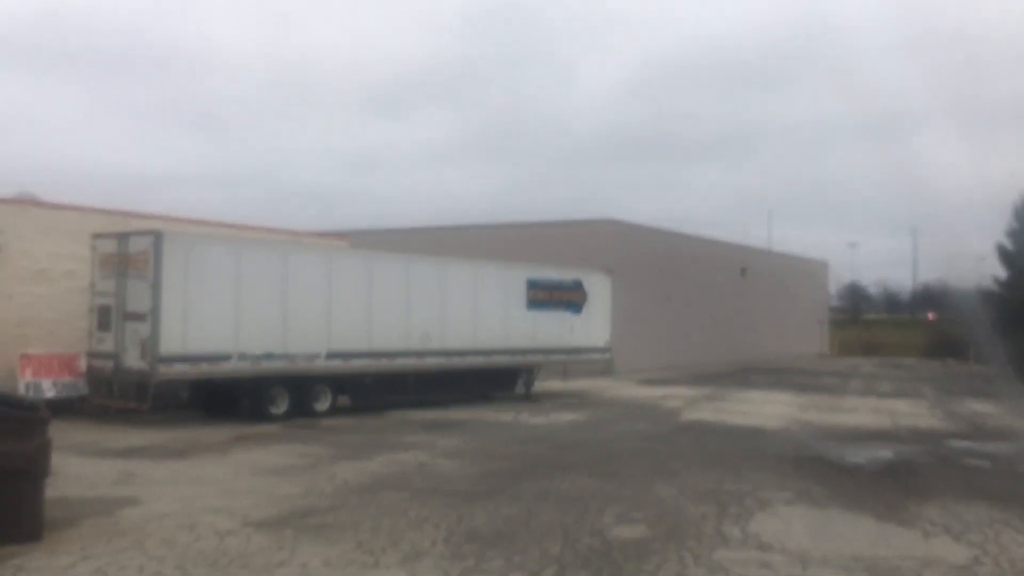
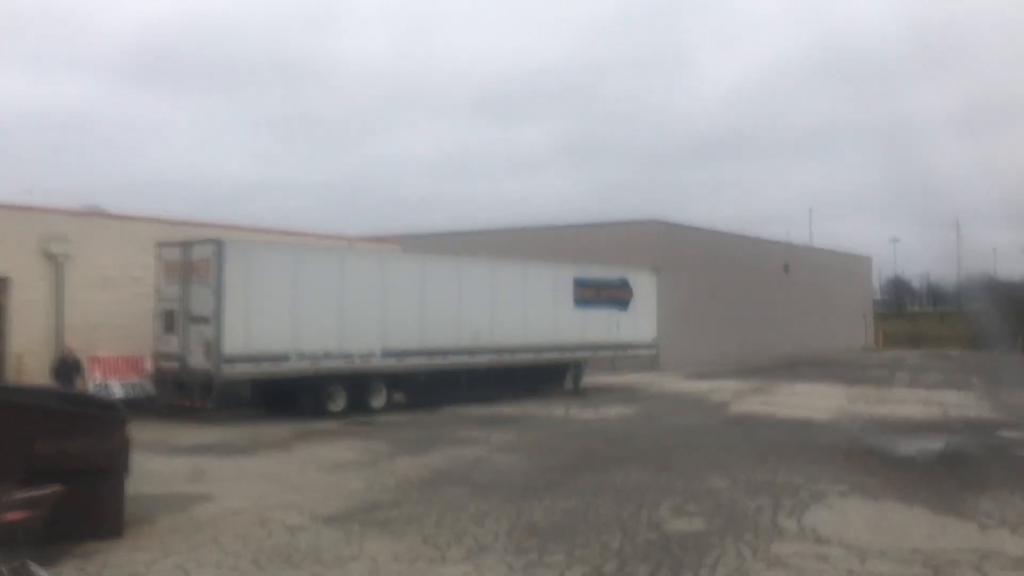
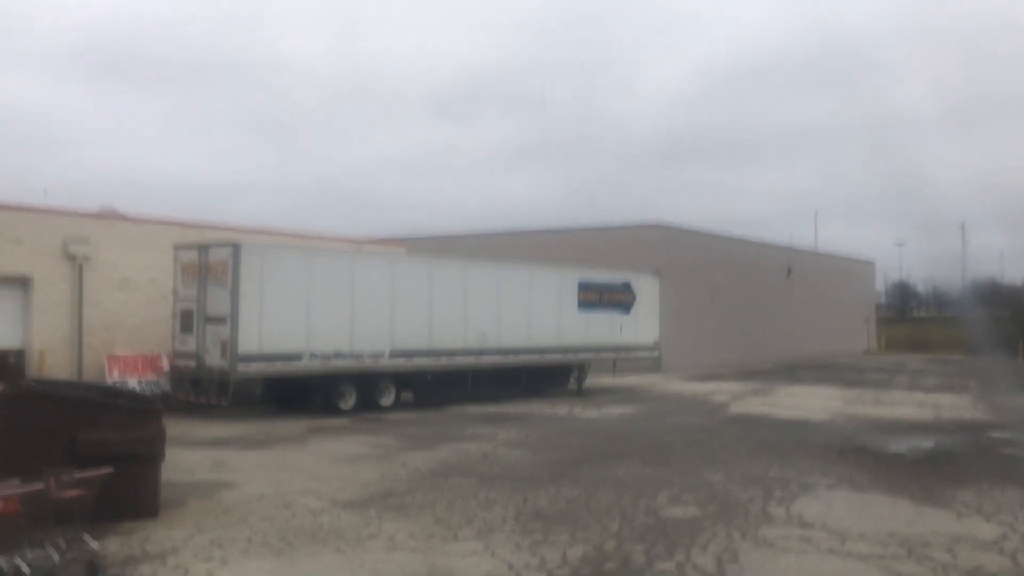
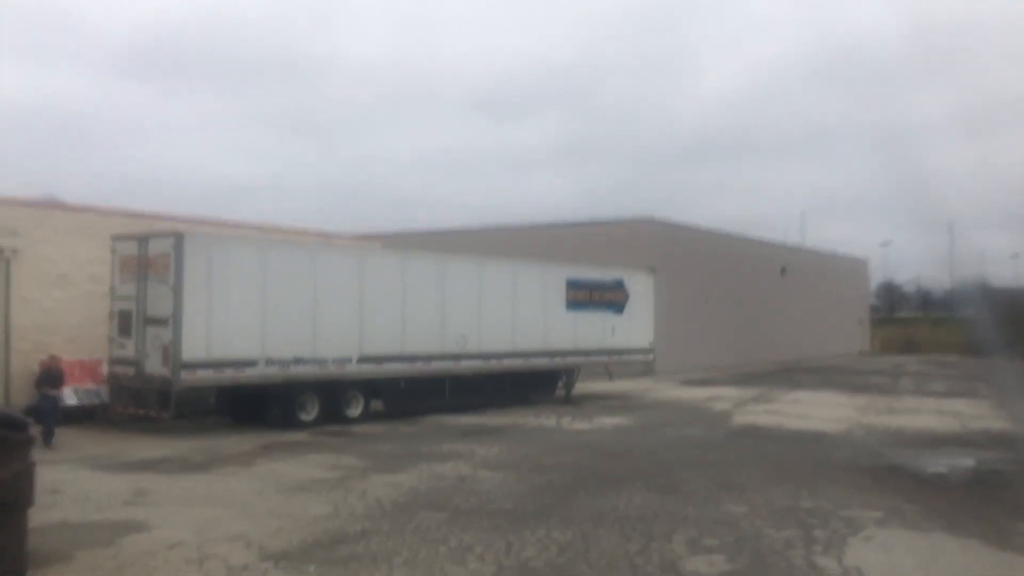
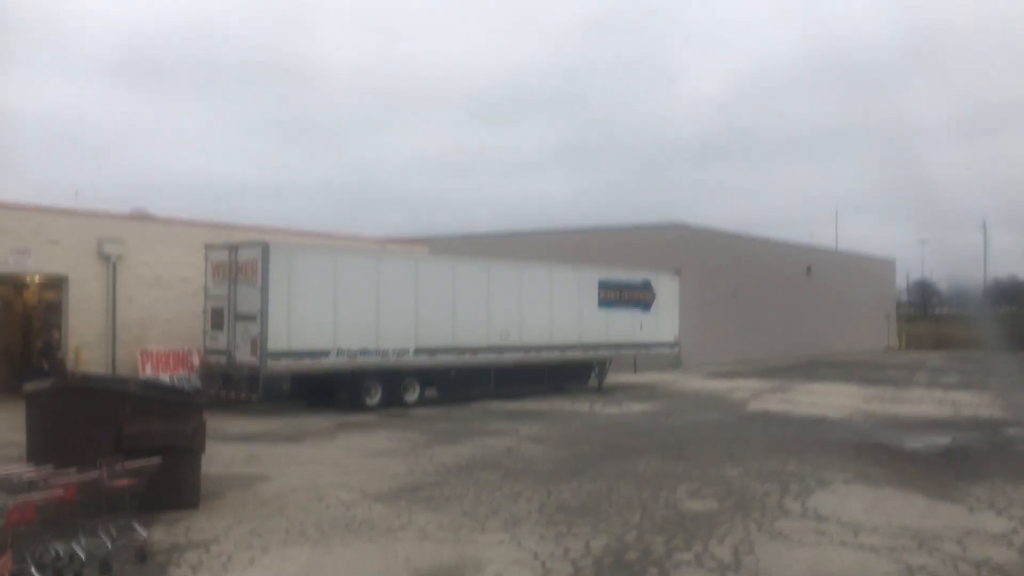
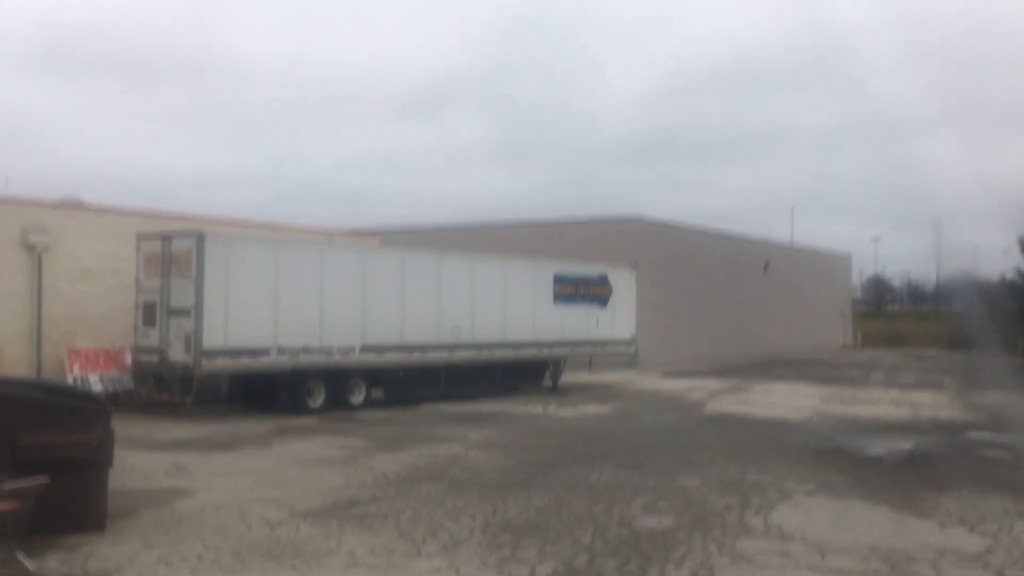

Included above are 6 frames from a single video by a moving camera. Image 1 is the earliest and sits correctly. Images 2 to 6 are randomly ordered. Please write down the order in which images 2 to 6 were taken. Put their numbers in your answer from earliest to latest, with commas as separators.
6, 3, 5, 2, 4
